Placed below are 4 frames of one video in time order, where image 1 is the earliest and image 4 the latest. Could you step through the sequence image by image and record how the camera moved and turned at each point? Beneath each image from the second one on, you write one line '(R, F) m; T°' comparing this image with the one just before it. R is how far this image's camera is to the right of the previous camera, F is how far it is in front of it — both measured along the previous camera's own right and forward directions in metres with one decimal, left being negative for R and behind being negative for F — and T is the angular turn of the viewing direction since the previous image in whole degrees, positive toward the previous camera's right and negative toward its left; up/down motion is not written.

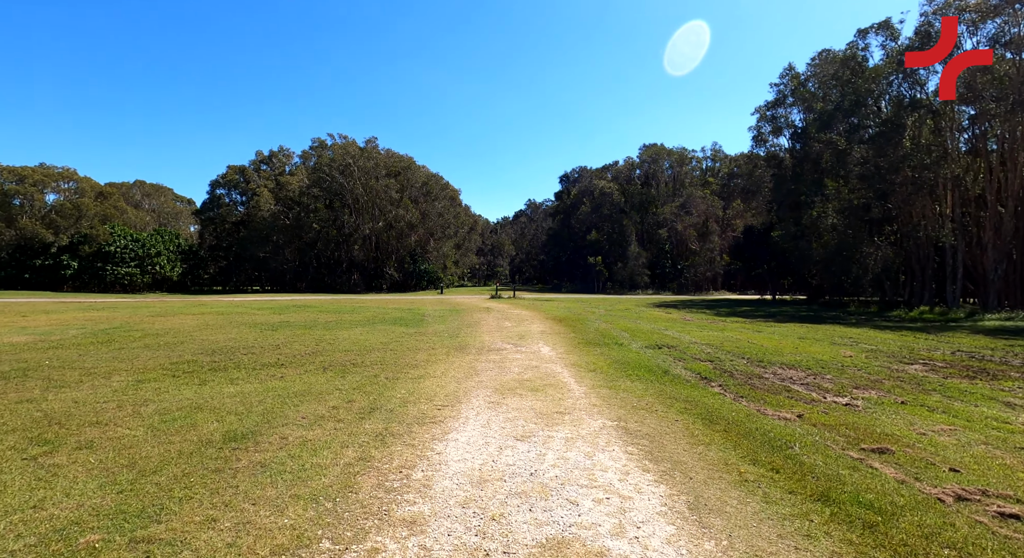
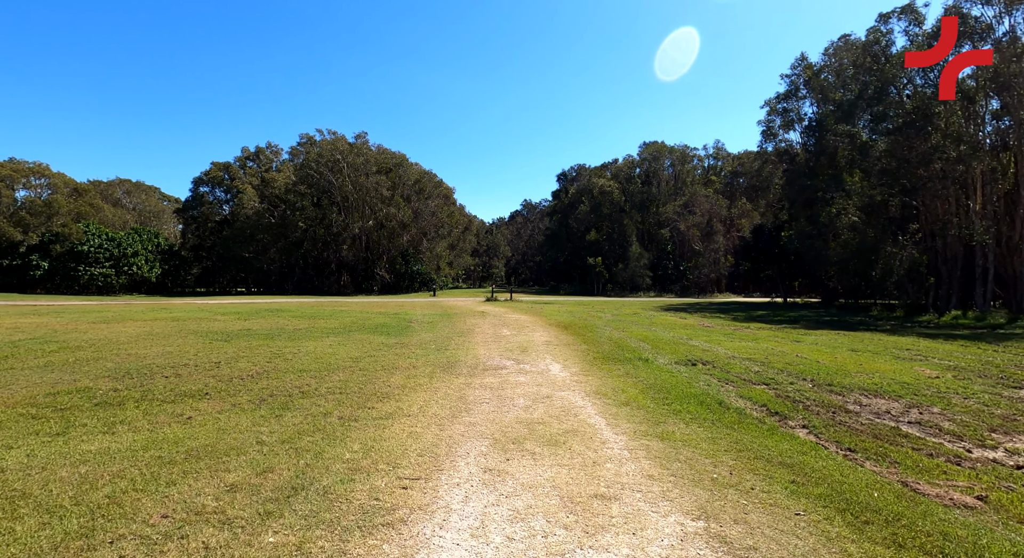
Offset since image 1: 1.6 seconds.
(-0.1, +2.3) m; +1°
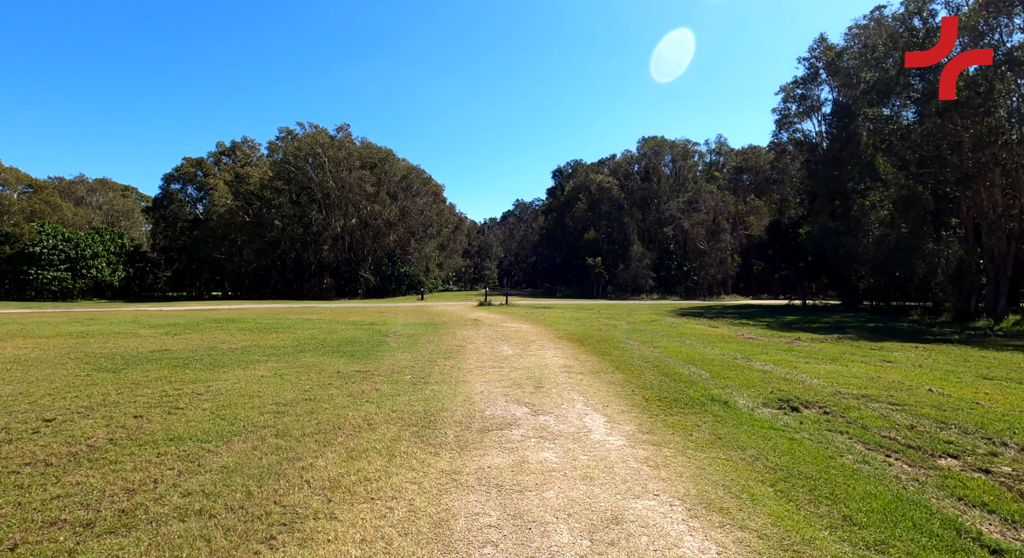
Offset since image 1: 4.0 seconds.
(-0.3, +3.4) m; +1°
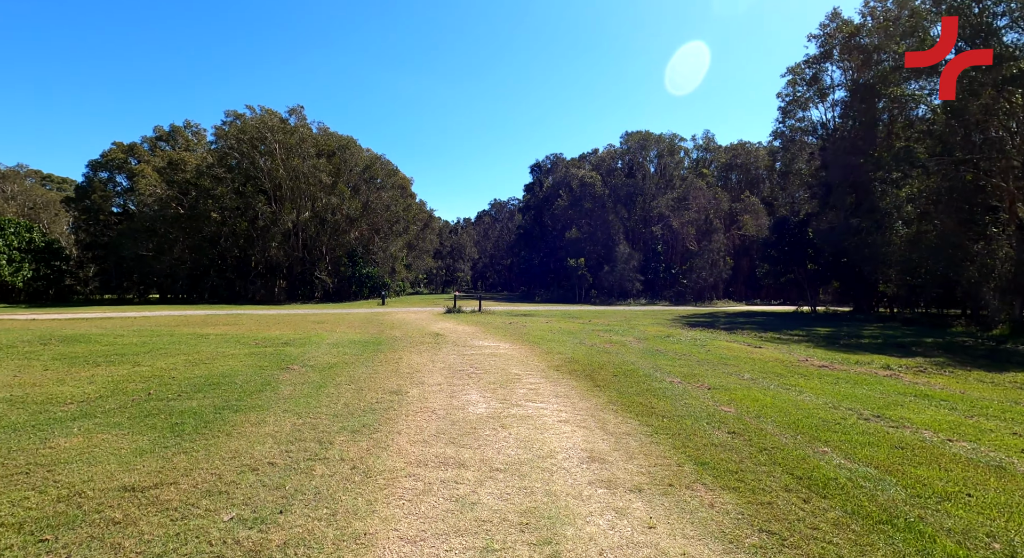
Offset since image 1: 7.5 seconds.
(0.0, +4.9) m; +3°
